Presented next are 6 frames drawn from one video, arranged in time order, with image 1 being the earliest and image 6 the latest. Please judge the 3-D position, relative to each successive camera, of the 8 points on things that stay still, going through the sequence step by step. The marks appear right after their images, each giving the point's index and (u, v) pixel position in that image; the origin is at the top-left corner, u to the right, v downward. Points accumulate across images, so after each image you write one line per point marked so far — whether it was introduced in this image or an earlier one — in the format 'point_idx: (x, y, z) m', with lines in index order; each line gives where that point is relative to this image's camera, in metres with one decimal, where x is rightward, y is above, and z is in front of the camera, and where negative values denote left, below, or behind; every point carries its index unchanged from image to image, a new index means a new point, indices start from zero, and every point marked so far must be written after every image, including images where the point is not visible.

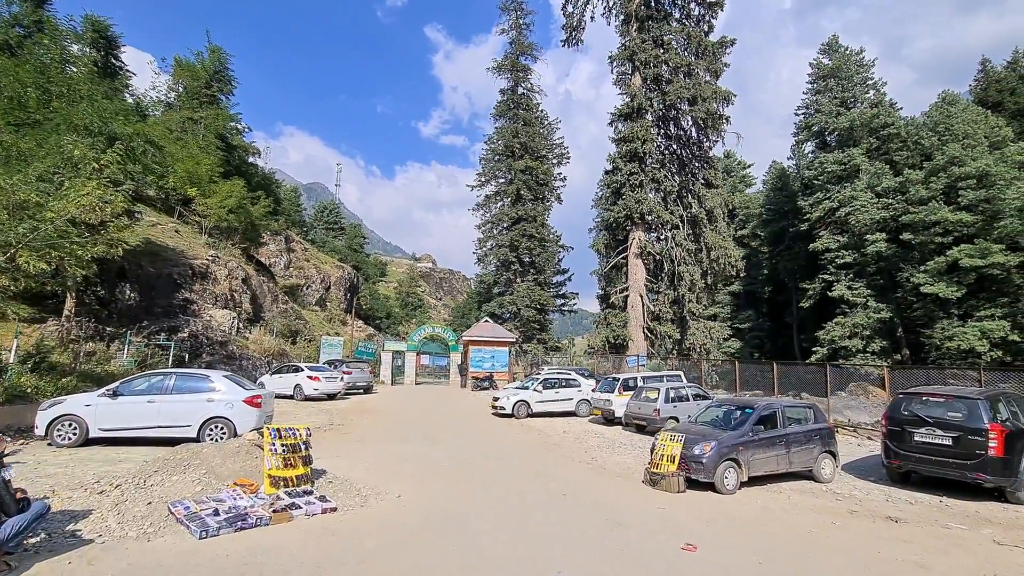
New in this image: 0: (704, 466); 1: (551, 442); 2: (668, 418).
0: (+3.2, -3.0, +9.0) m
1: (+1.0, -4.2, +14.6) m
2: (+4.4, -3.7, +15.2) m
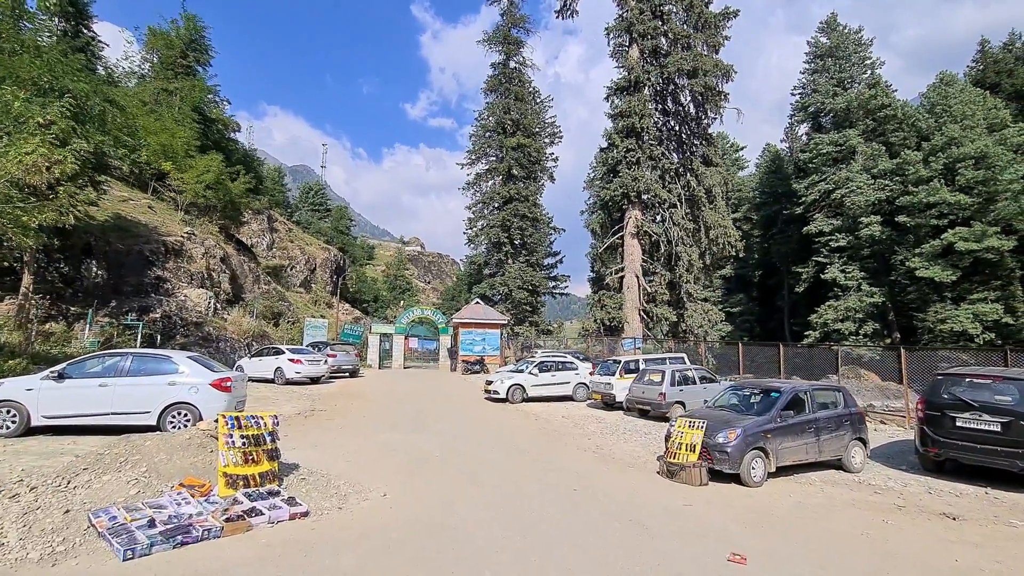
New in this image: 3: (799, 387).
0: (+3.2, -2.5, +8.0) m
1: (+0.9, -3.5, +13.6) m
2: (+4.3, -3.0, +14.3) m
3: (+4.9, -1.7, +9.1) m
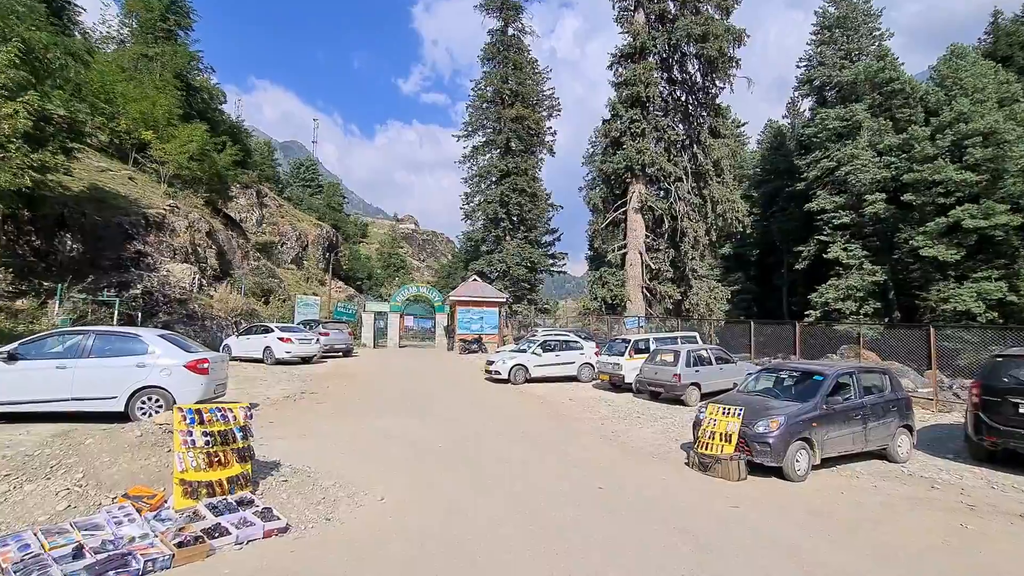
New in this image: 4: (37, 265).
0: (+3.4, -2.1, +7.1) m
1: (+1.0, -2.9, +12.7) m
2: (+4.4, -2.4, +13.4) m
3: (+5.0, -1.2, +8.2) m
4: (-17.4, +0.8, +19.7) m
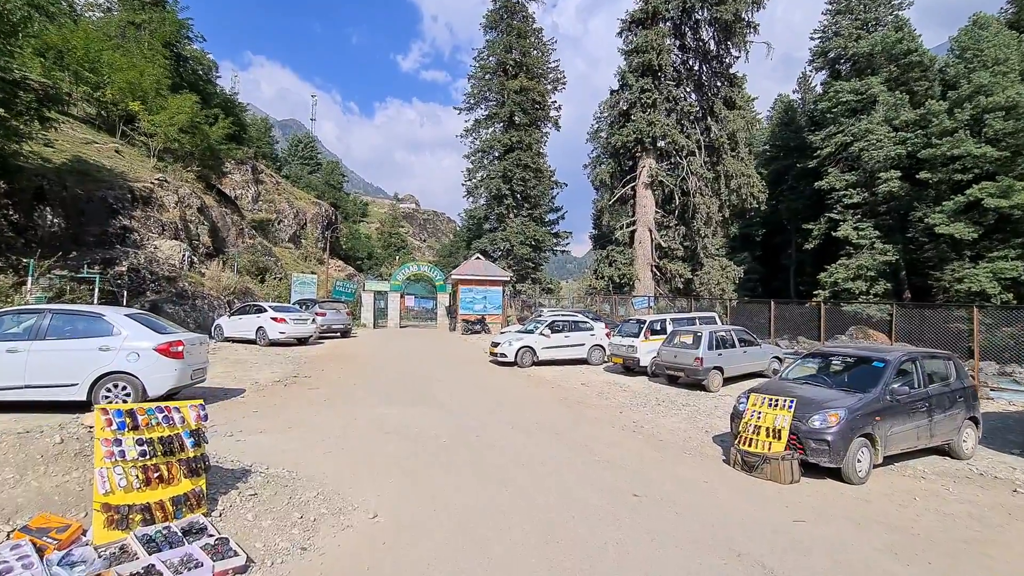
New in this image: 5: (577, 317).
0: (+3.6, -1.8, +6.1) m
1: (+1.2, -2.4, +11.7) m
2: (+4.6, -1.8, +12.4) m
3: (+5.2, -0.9, +7.1) m
4: (-17.2, +1.7, +18.6) m
5: (+2.1, -1.0, +17.7) m
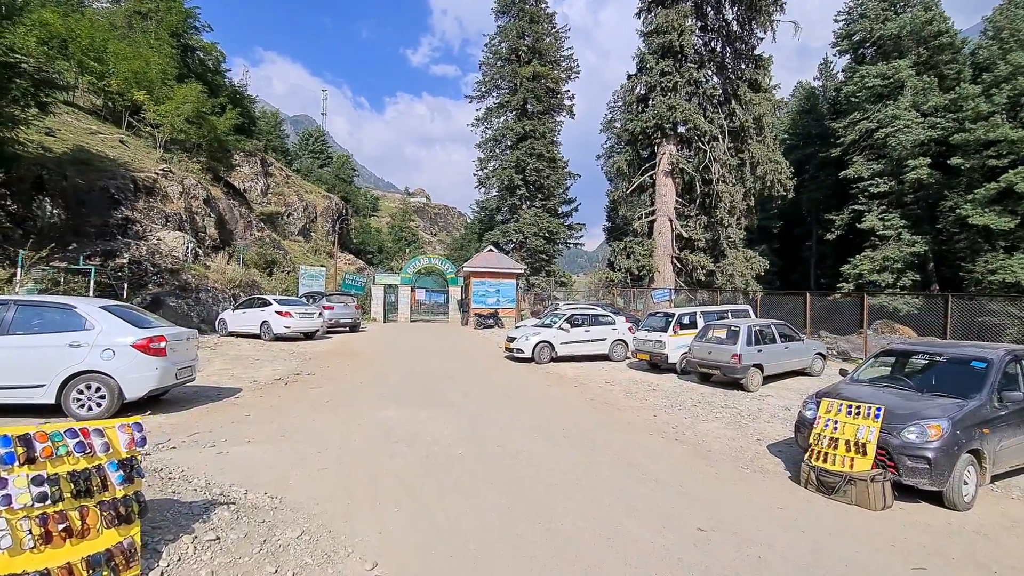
0: (+3.9, -1.6, +5.0) m
1: (+1.6, -2.2, +10.7) m
2: (+5.0, -1.6, +11.3) m
3: (+5.5, -0.7, +6.0) m
4: (-16.7, +1.9, +17.9) m
5: (+2.7, -0.7, +16.6) m
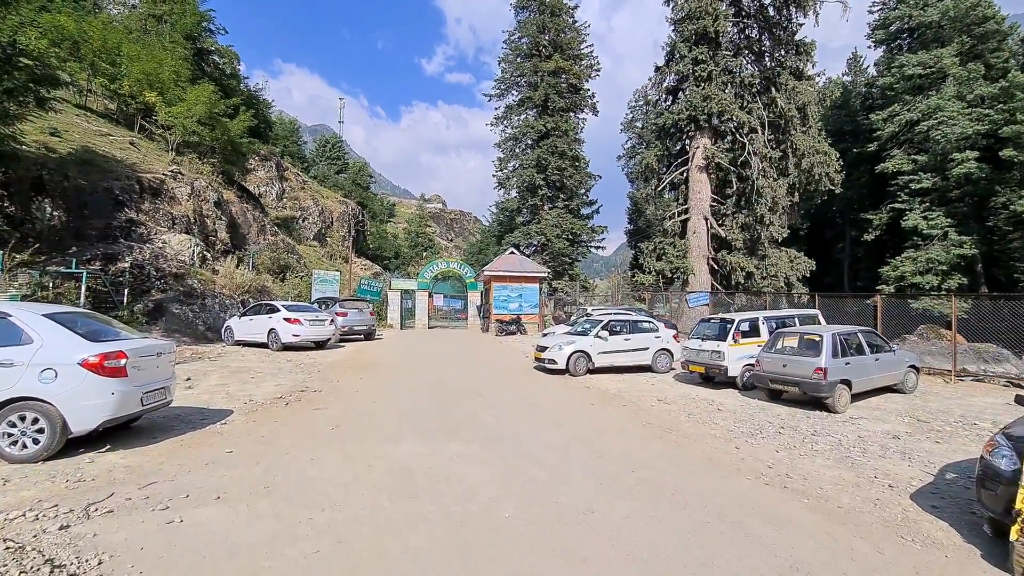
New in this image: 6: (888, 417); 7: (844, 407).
0: (+4.4, -1.6, +3.2) m
1: (+2.3, -2.2, +9.0) m
2: (+5.7, -1.6, +9.5) m
3: (+6.1, -0.7, +4.2) m
4: (-15.8, +1.7, +16.8) m
5: (+3.5, -0.8, +14.9) m
6: (+6.4, -2.2, +9.1) m
7: (+5.9, -2.1, +9.5) m
